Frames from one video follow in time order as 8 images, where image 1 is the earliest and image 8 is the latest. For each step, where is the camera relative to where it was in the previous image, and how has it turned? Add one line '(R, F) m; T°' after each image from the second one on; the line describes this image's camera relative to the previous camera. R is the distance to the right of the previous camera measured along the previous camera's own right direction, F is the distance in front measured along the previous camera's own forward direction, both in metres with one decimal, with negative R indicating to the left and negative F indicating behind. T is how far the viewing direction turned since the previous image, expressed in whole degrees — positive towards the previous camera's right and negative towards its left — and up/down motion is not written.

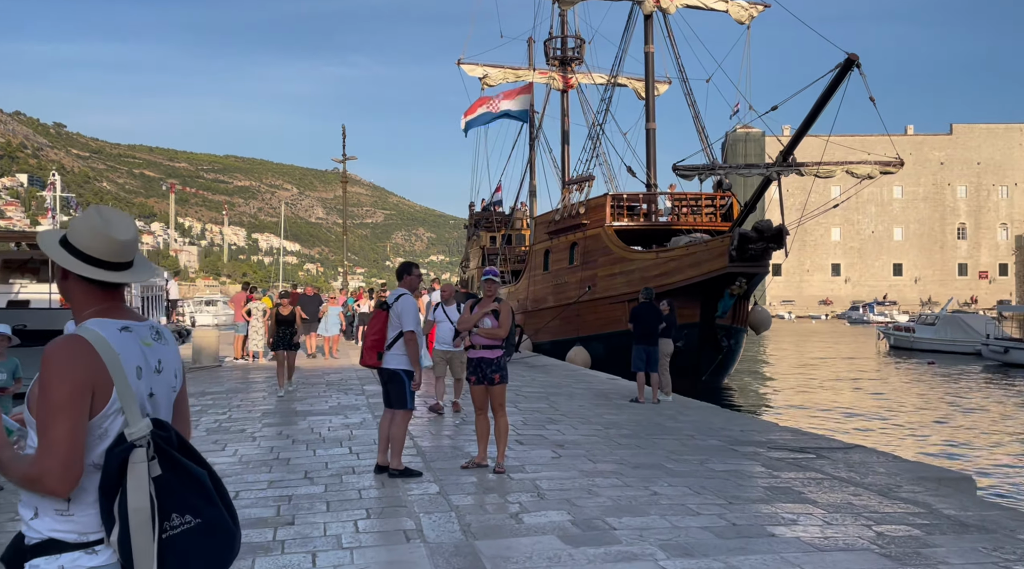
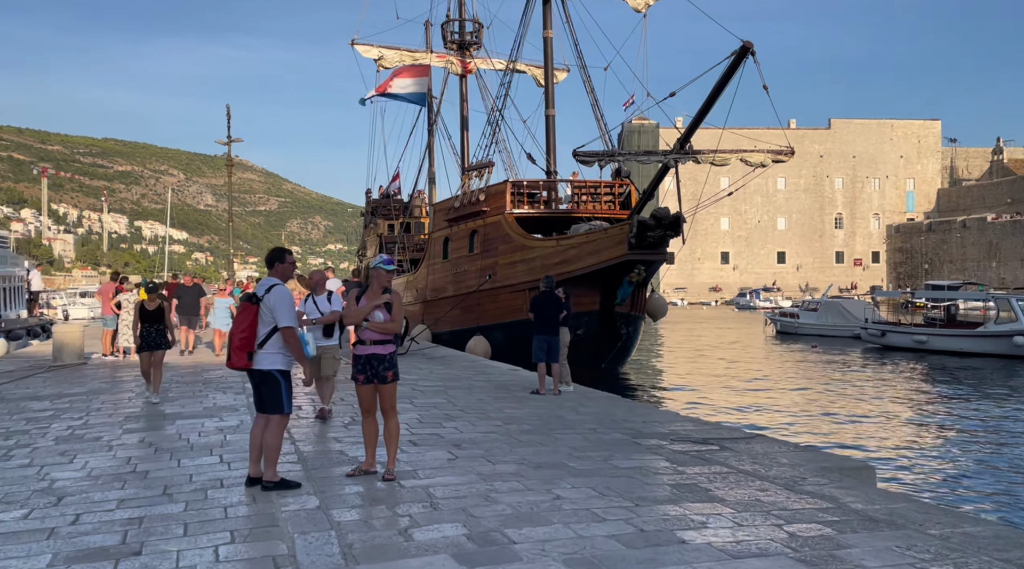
(+0.1, +0.4) m; +6°
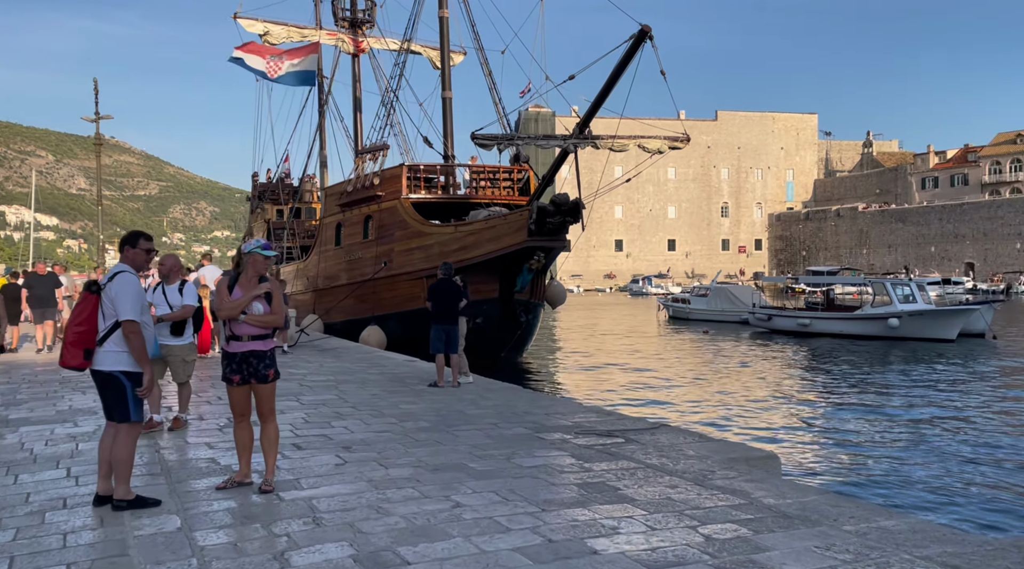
(0.0, +0.5) m; +6°
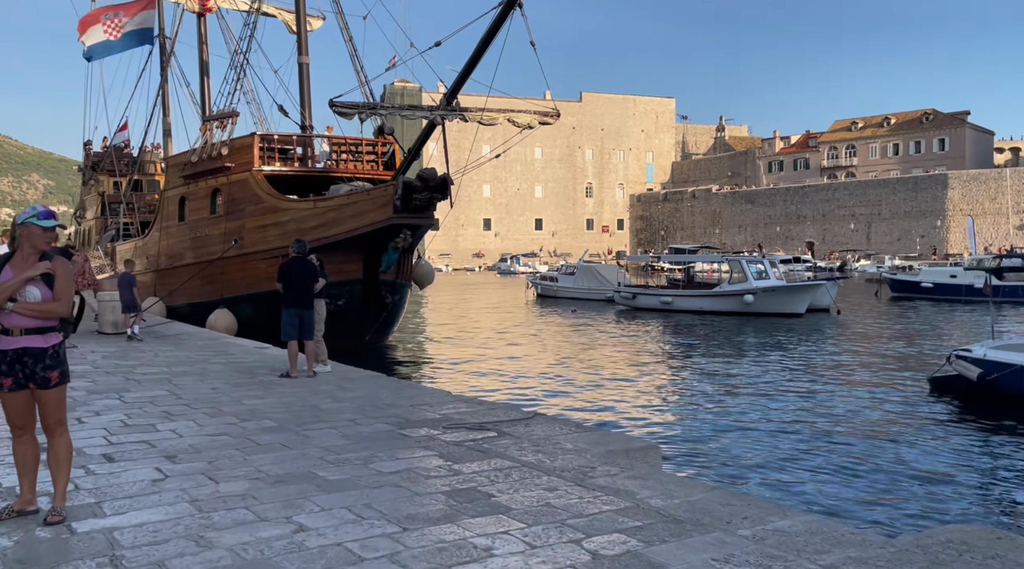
(+0.1, +0.7) m; +8°
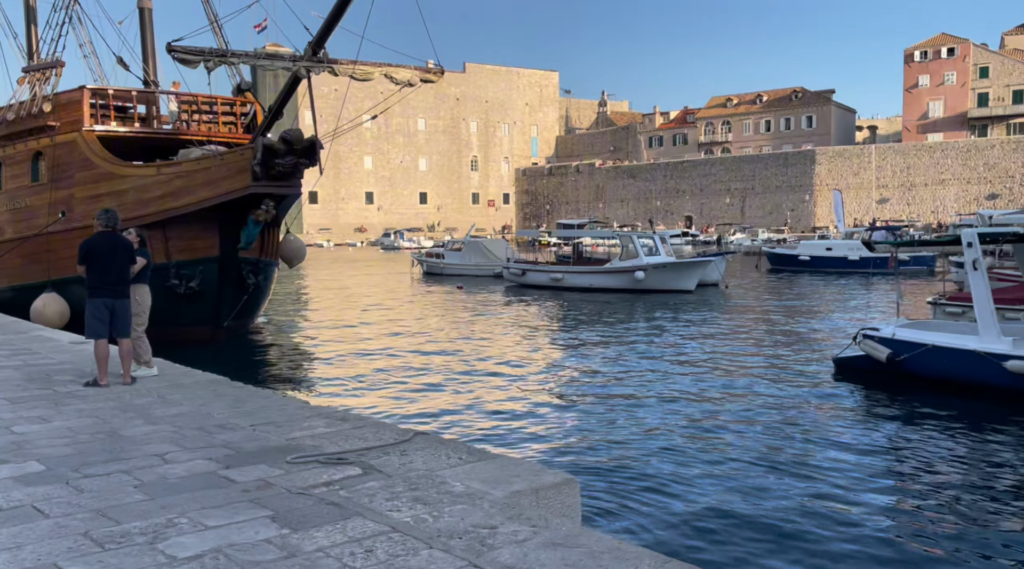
(+0.1, +1.6) m; +7°
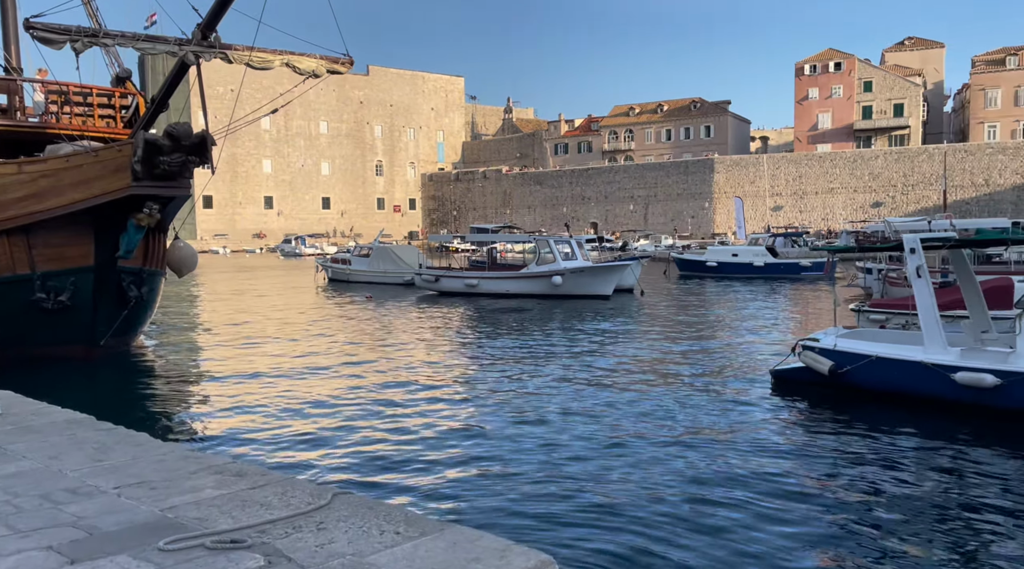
(-0.2, +1.2) m; +6°
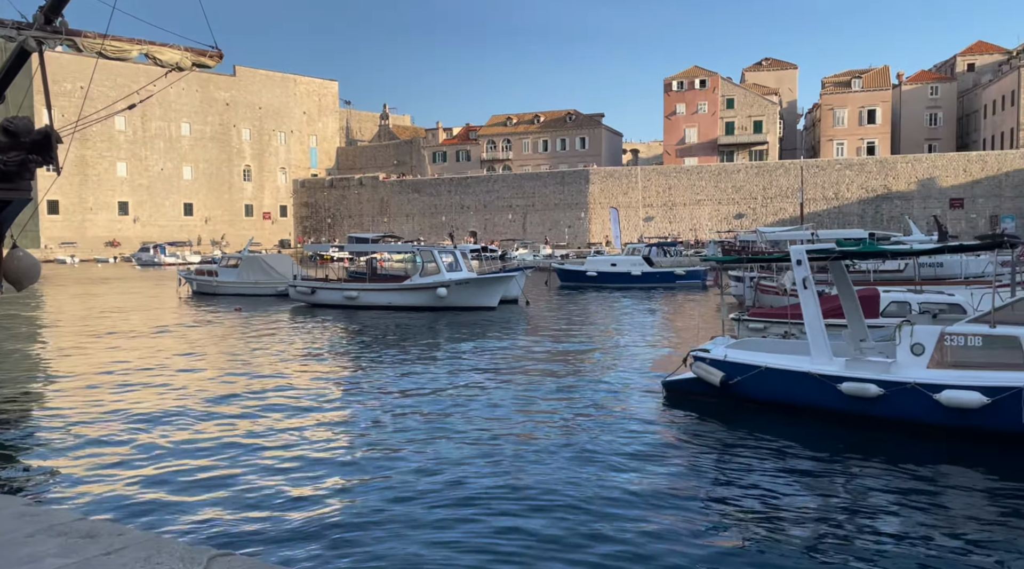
(-0.2, +0.8) m; +8°
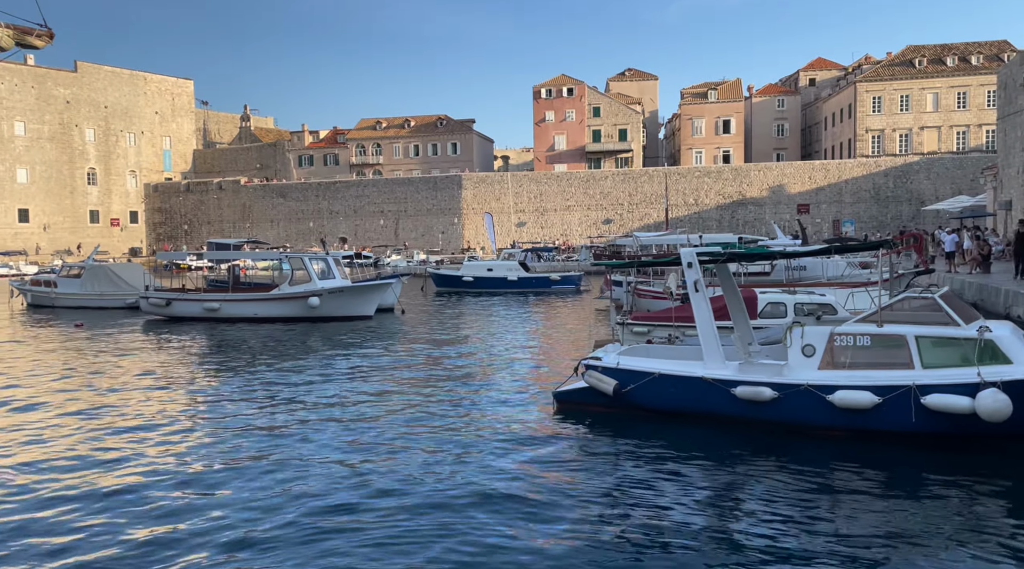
(-0.1, +1.0) m; +8°
